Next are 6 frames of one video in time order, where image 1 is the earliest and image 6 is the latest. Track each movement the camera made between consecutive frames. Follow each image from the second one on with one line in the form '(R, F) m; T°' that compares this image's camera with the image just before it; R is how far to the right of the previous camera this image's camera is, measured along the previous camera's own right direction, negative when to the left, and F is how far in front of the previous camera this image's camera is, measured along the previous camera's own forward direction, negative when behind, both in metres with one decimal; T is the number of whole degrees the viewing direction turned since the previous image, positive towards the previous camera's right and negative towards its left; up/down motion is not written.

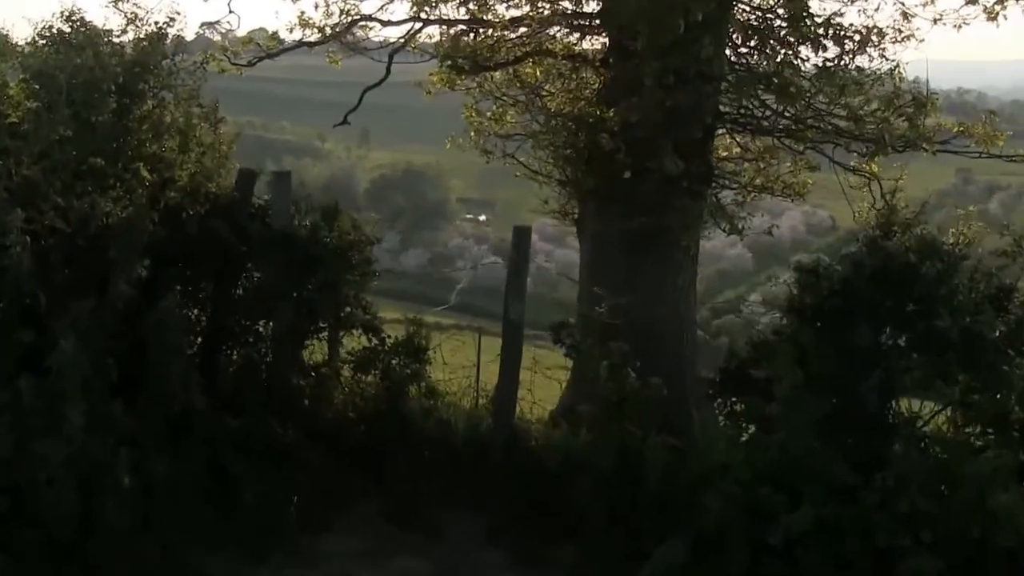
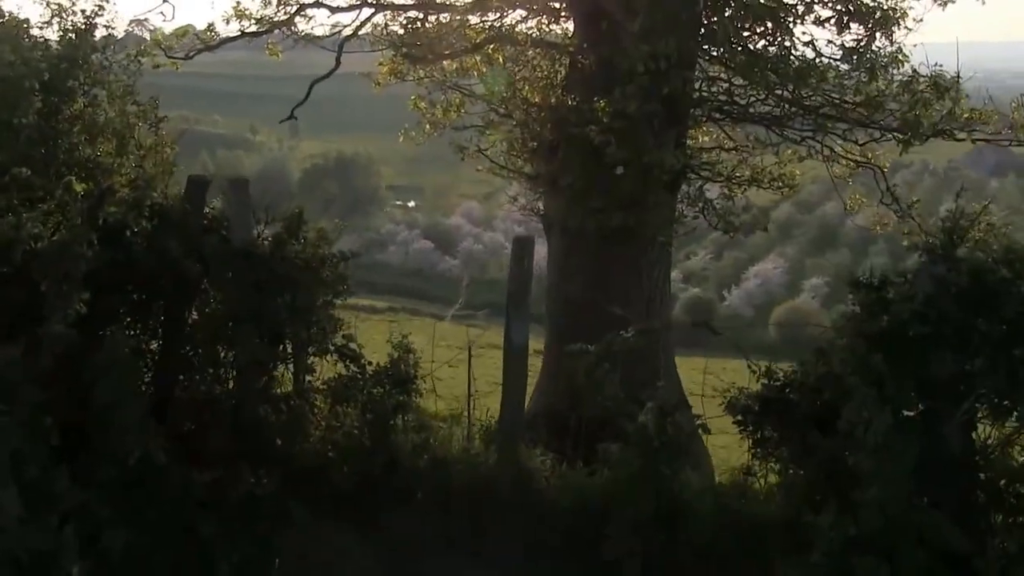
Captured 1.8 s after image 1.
(-0.3, +0.9) m; +3°
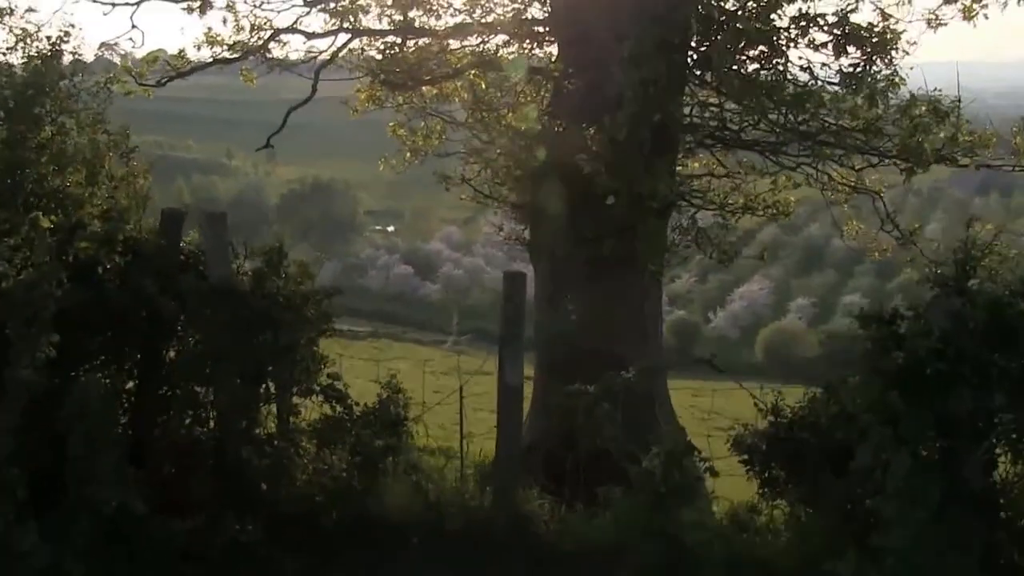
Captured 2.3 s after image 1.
(-0.1, +0.3) m; +1°
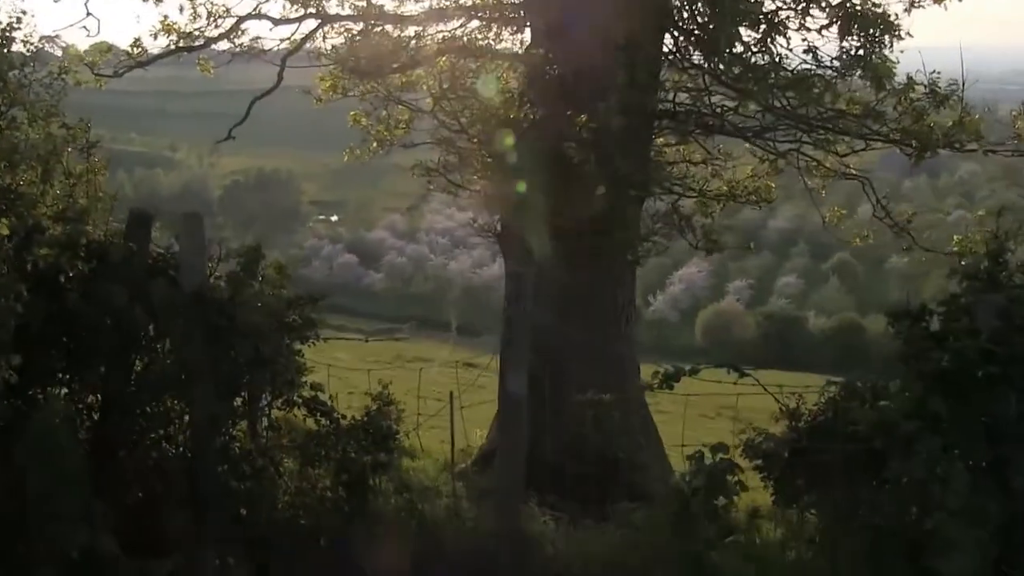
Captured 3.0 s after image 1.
(-0.2, +0.4) m; +3°
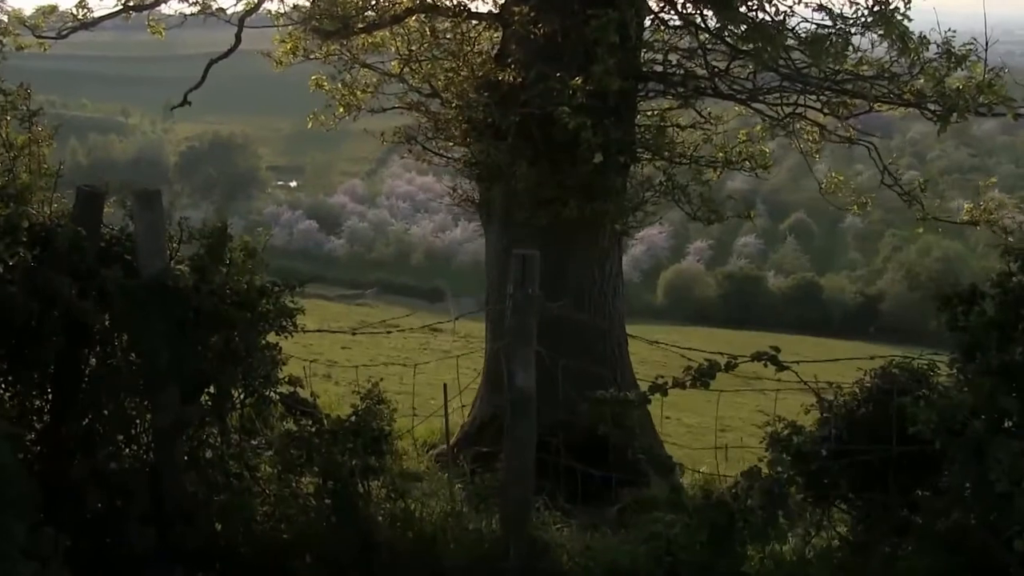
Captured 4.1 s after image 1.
(-0.2, +0.6) m; +2°
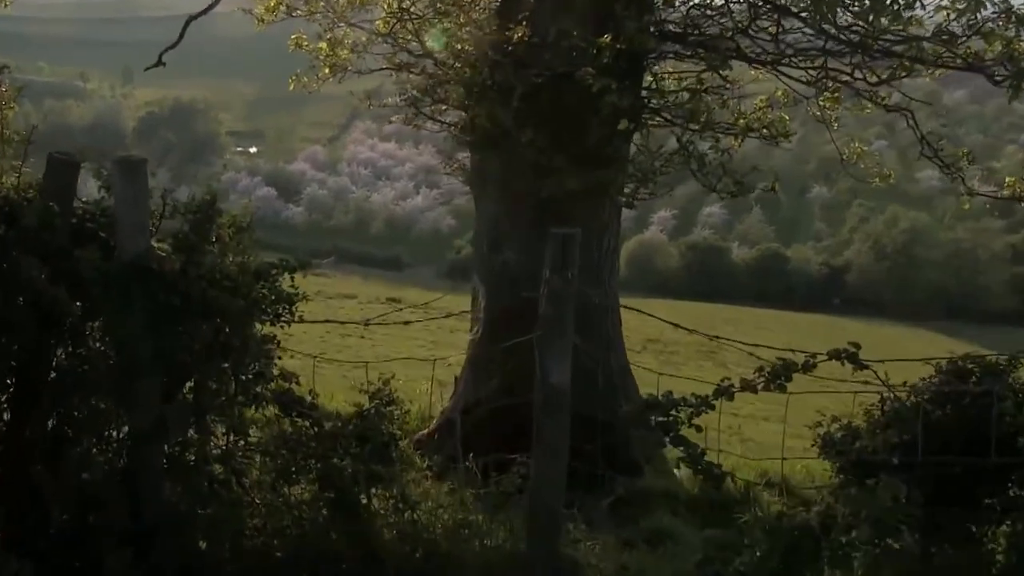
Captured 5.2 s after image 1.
(-0.2, +0.6) m; +2°
